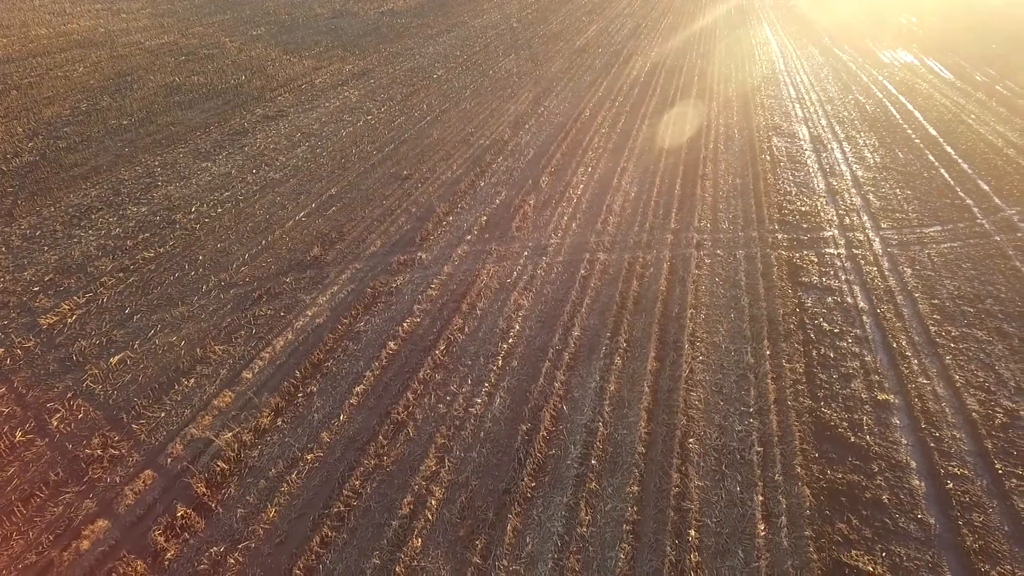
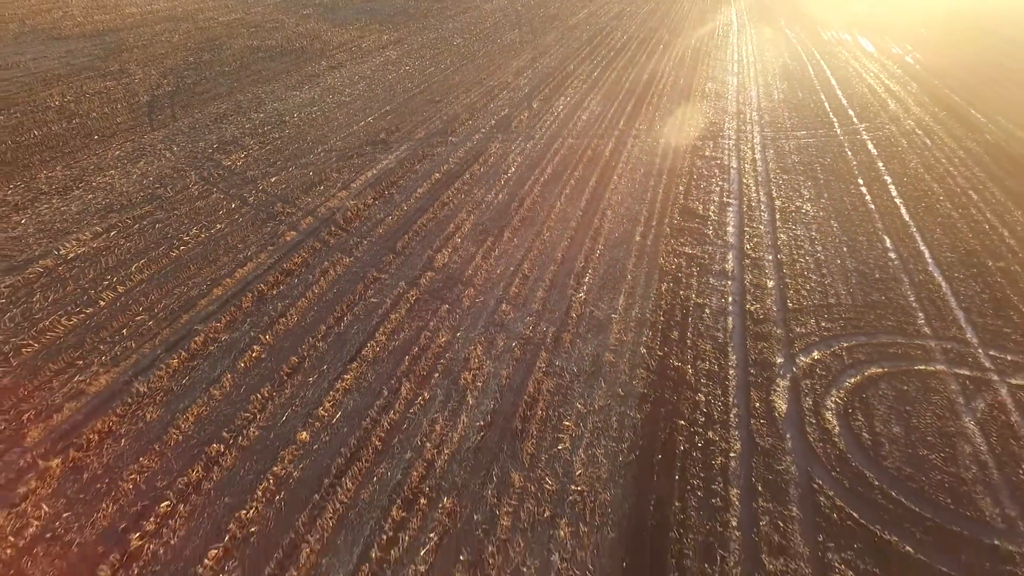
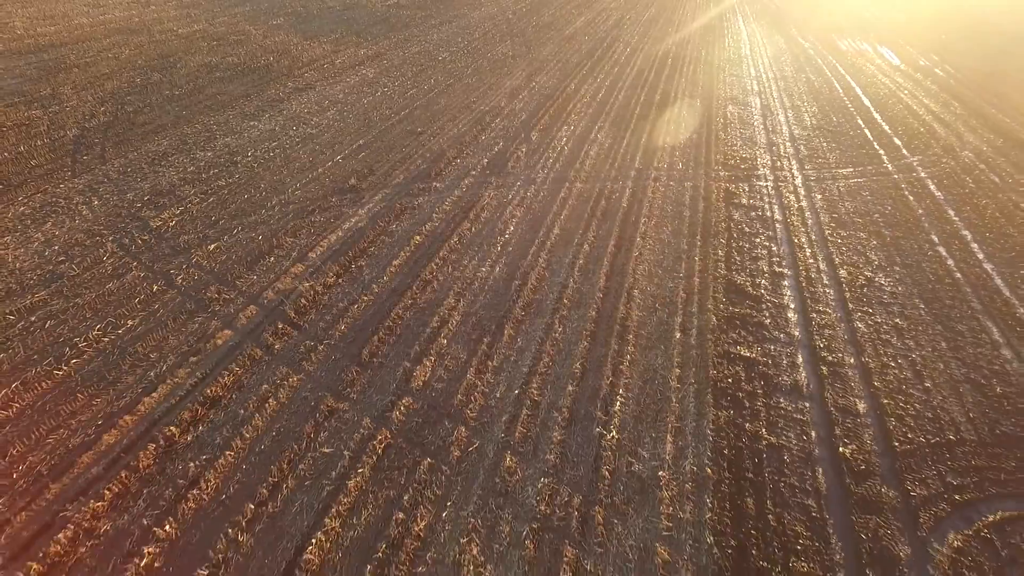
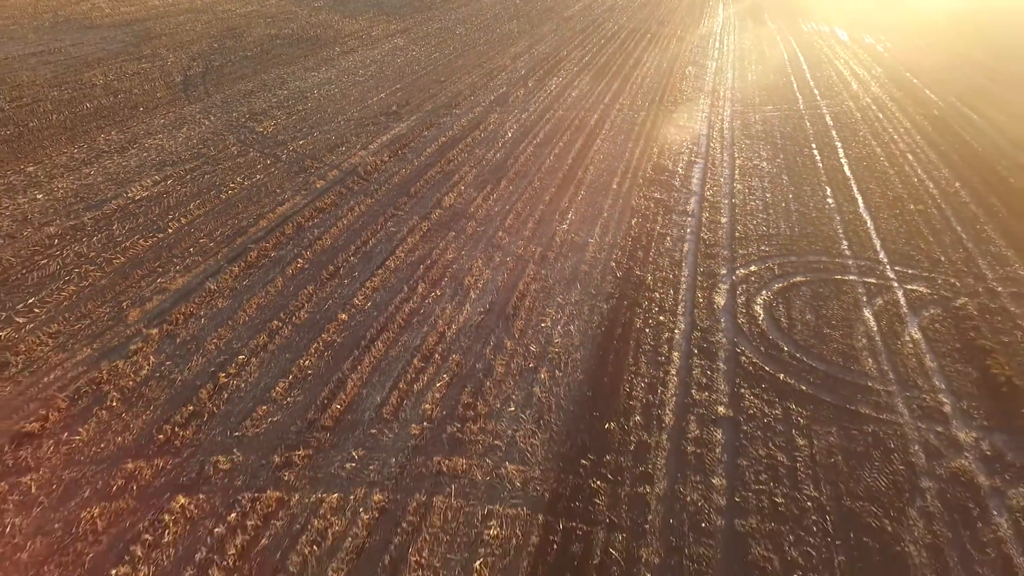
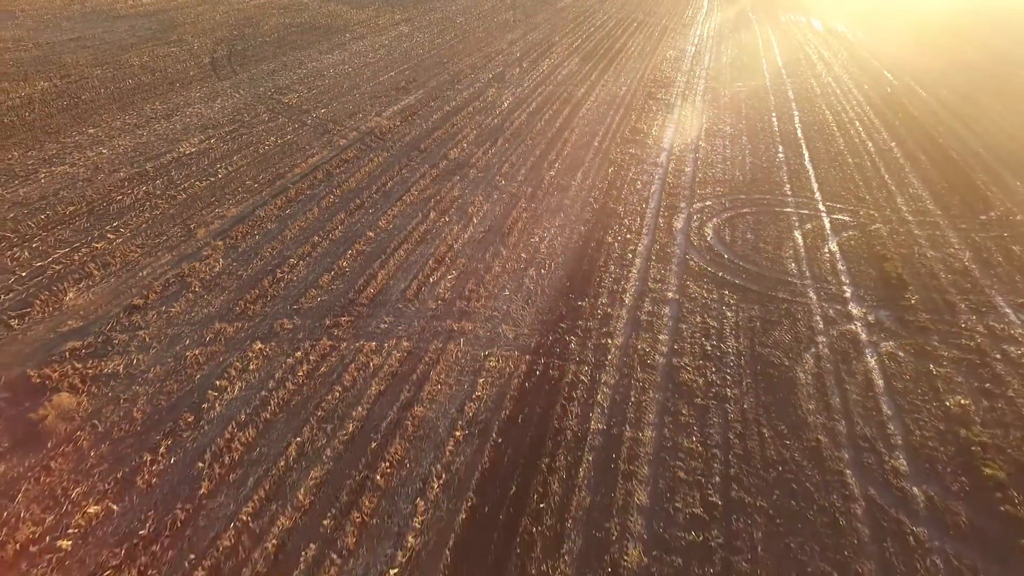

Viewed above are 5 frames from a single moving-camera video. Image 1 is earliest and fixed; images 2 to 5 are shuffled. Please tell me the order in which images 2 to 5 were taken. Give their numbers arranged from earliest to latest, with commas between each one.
3, 2, 4, 5
